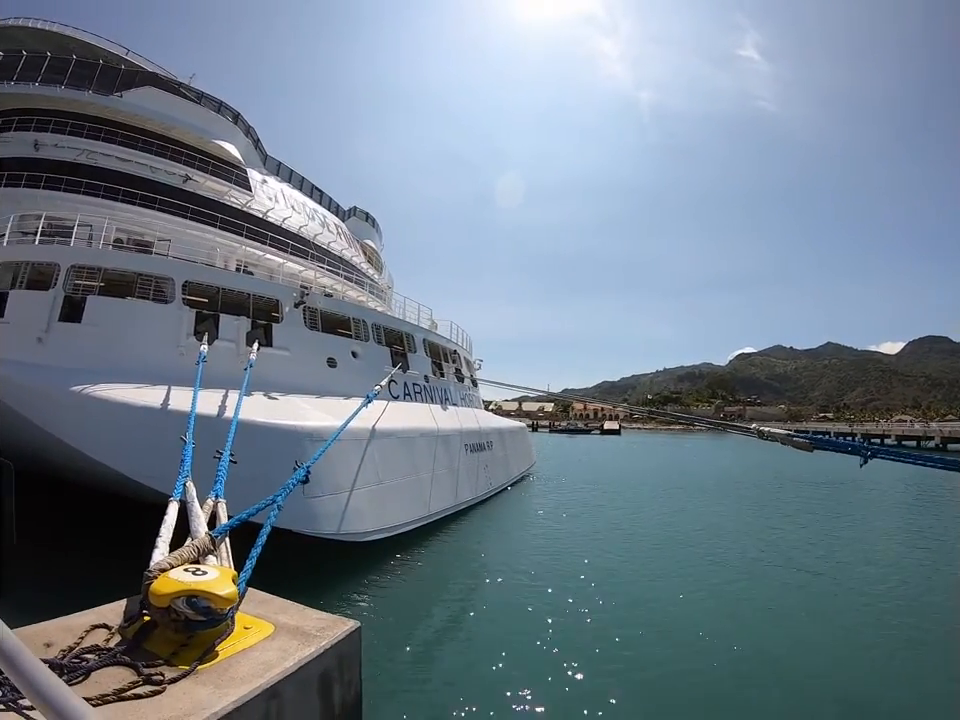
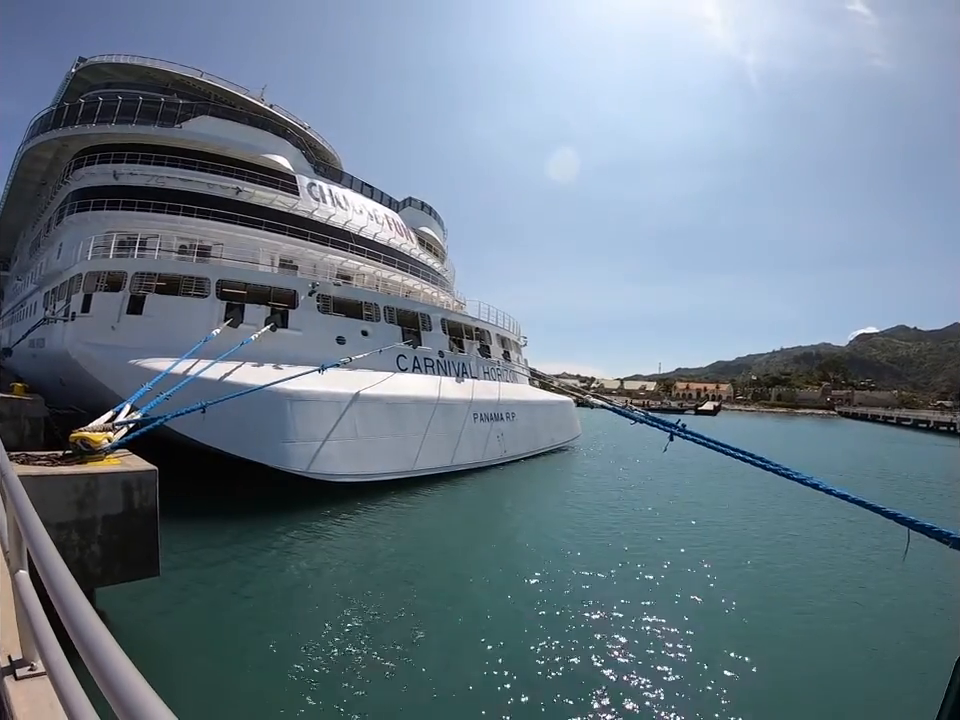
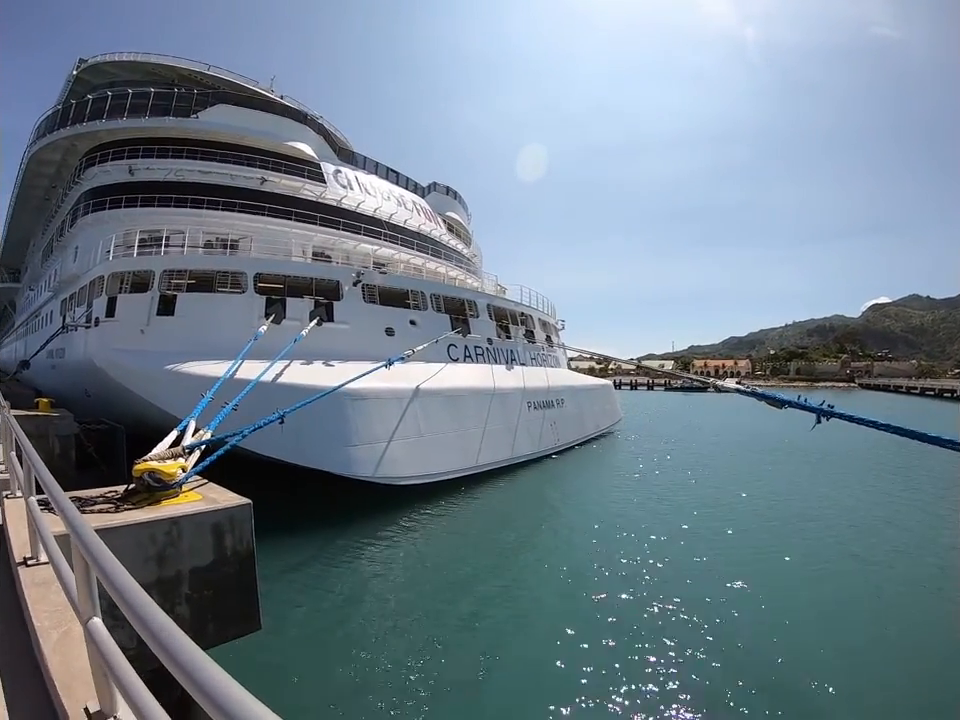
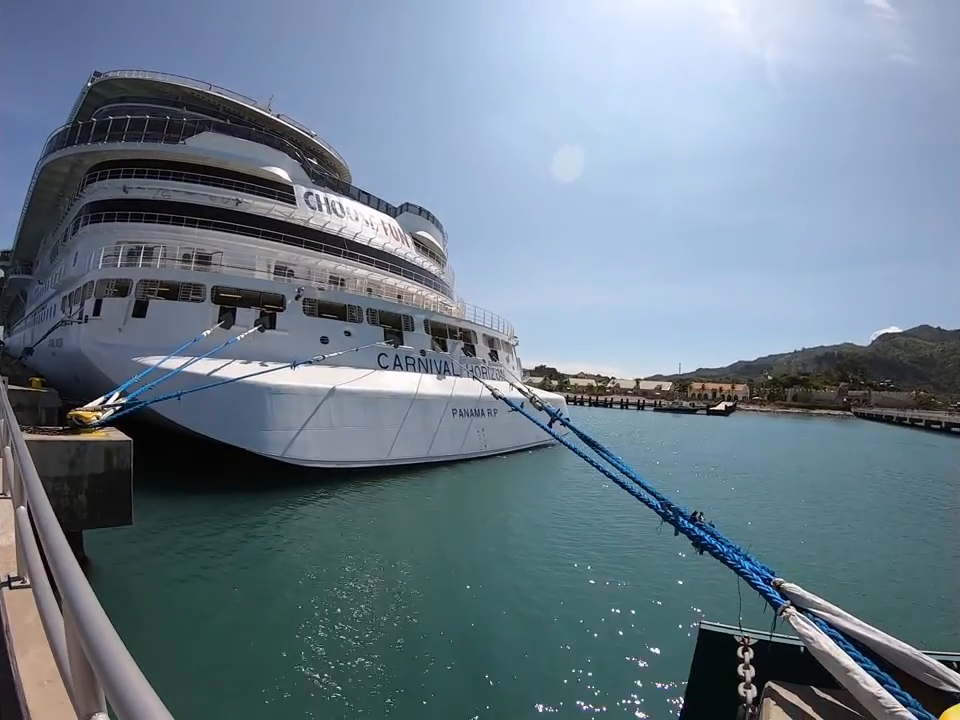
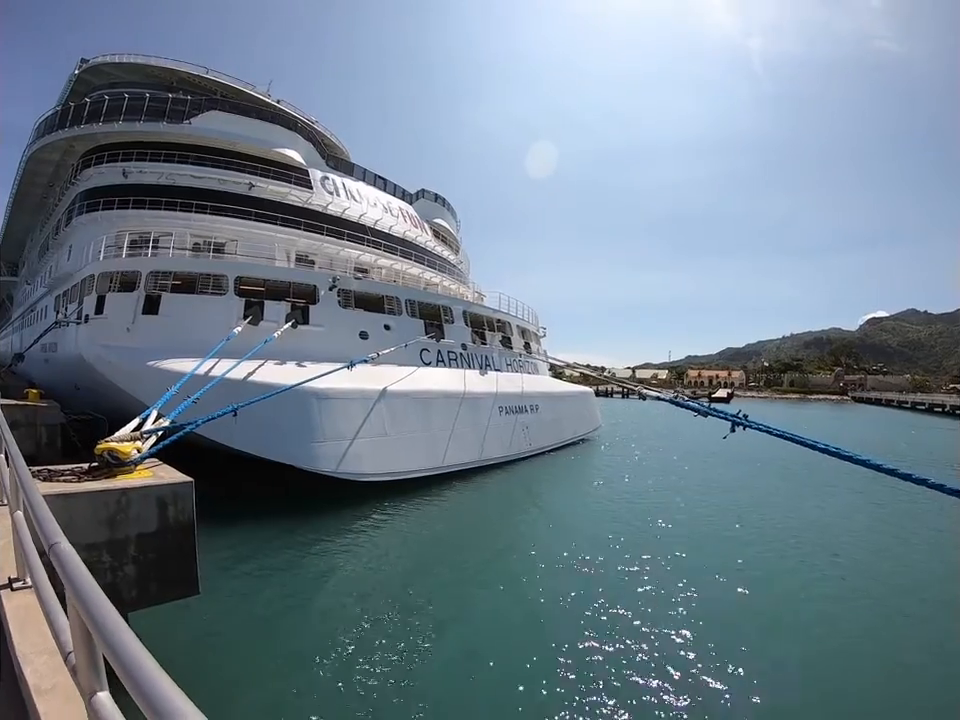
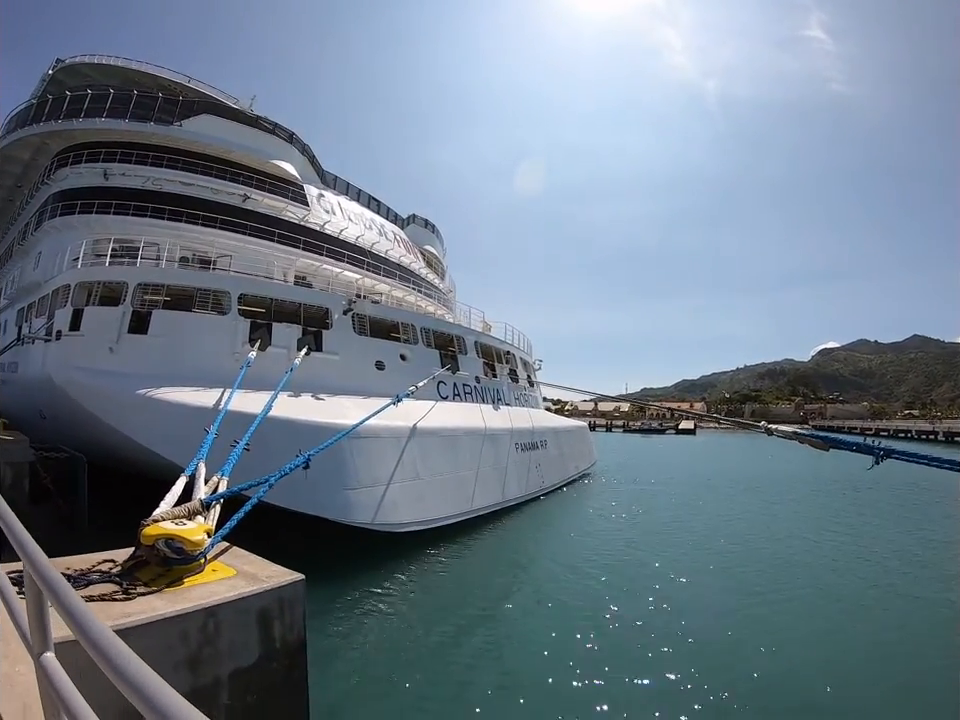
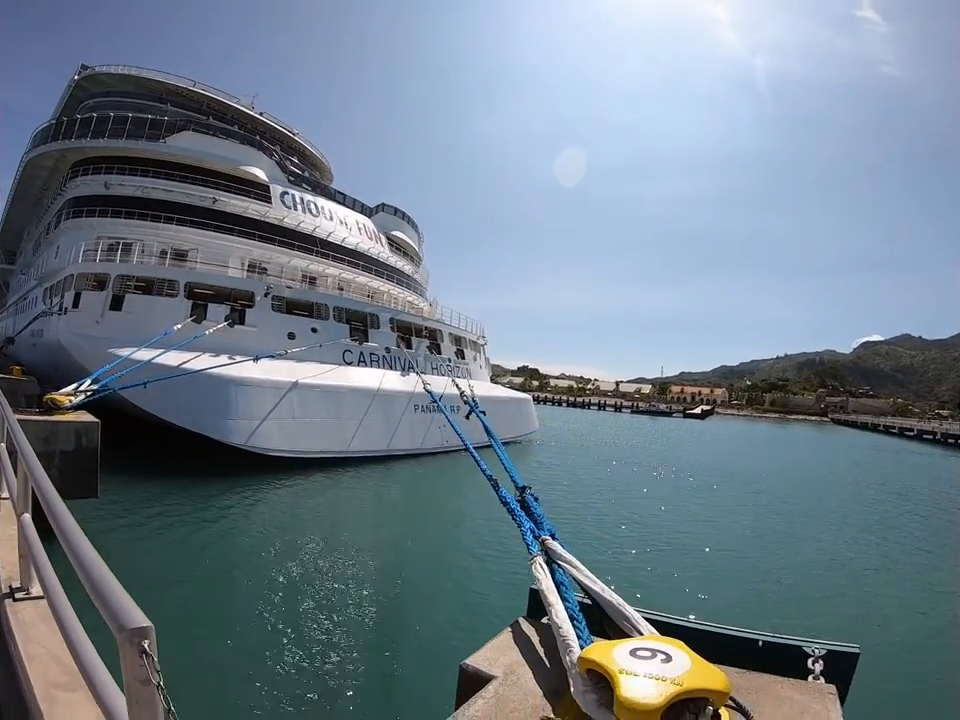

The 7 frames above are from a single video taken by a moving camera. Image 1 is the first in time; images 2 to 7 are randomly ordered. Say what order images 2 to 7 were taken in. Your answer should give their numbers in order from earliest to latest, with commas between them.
6, 3, 5, 2, 4, 7
